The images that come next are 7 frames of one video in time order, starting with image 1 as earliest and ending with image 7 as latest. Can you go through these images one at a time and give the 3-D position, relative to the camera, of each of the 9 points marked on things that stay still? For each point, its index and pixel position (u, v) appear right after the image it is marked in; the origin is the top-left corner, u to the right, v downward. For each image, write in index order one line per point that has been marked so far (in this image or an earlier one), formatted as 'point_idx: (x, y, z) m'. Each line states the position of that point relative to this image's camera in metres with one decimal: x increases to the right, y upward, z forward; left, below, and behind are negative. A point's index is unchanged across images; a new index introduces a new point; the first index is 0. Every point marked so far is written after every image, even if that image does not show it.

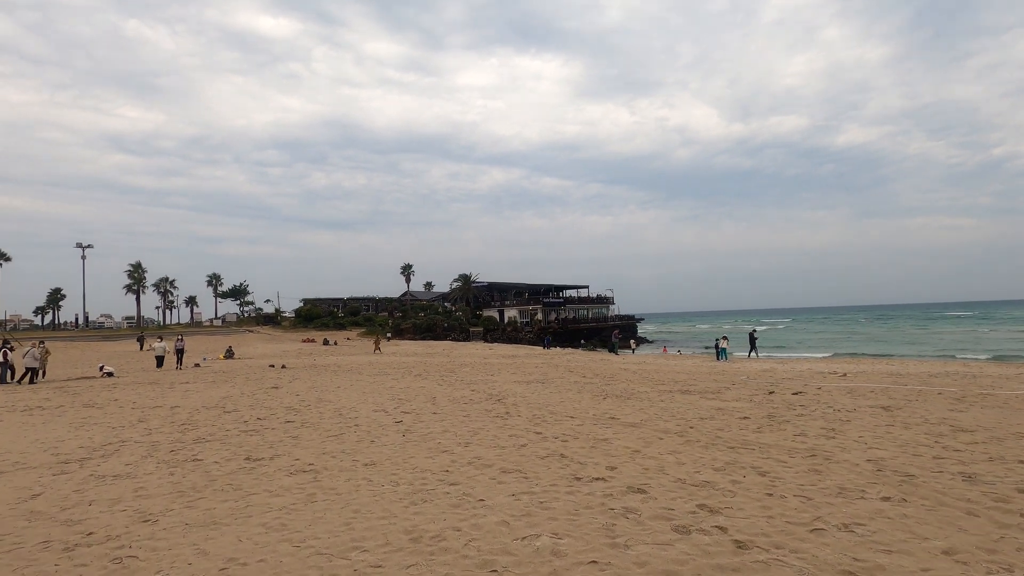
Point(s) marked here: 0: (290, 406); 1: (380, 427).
0: (-5.2, -2.8, +13.0) m
1: (-2.3, -2.4, +9.6) m
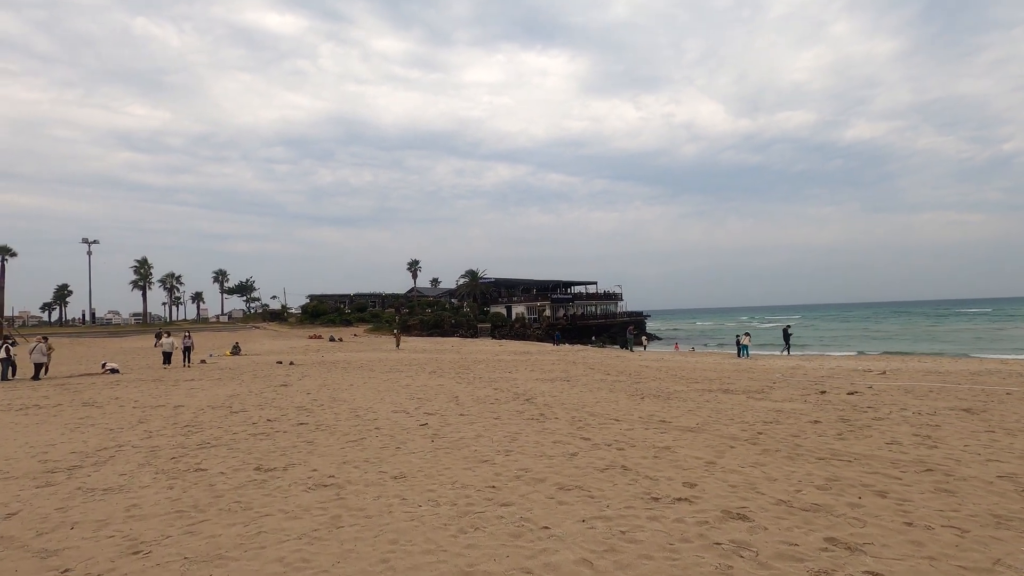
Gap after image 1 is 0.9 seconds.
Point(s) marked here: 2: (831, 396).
0: (-4.6, -2.6, +12.1) m
1: (-1.7, -2.2, +8.6) m
2: (+6.7, -2.3, +11.7) m
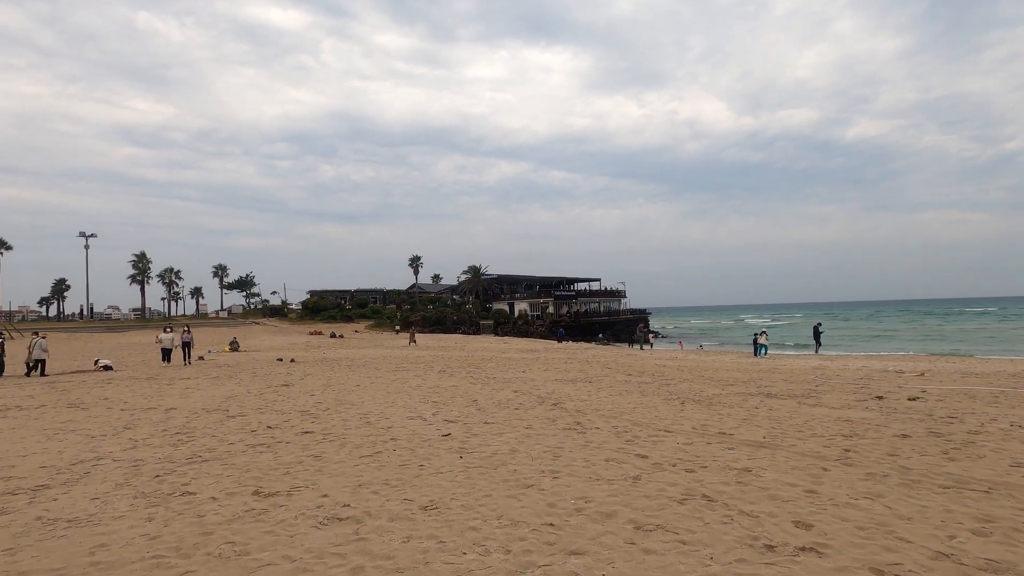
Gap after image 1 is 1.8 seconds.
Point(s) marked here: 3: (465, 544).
0: (-4.1, -2.4, +11.0) m
1: (-1.2, -2.1, +7.5) m
2: (+7.2, -2.2, +10.6) m
3: (-0.4, -1.9, +4.1) m
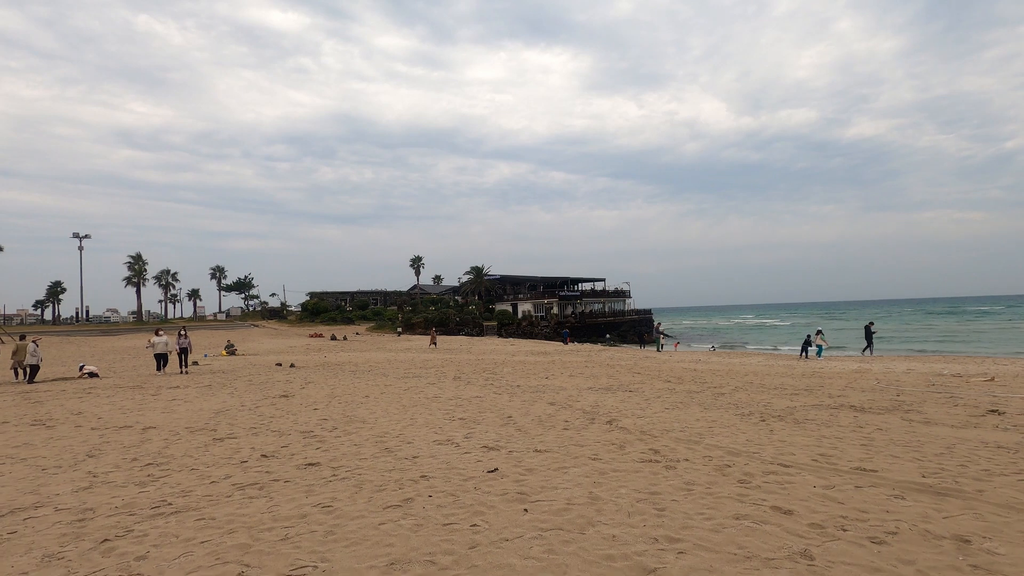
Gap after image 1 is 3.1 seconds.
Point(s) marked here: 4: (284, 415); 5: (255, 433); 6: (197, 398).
0: (-3.3, -2.3, +9.1) m
1: (-0.5, -2.0, +5.7) m
2: (+7.9, -2.0, +8.8) m
3: (+0.4, -1.8, +2.3) m
4: (-4.5, -2.5, +10.8) m
5: (-4.3, -2.4, +9.3) m
6: (-8.0, -2.8, +14.2) m
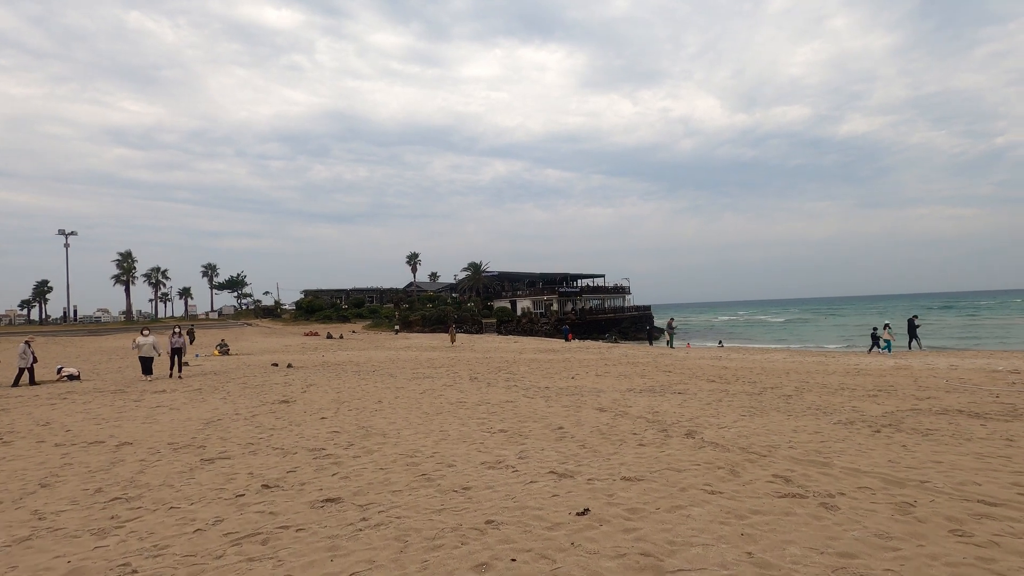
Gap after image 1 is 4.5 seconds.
0: (-2.6, -2.1, +7.4) m
1: (+0.3, -1.8, +4.0) m
2: (+8.7, -1.8, +7.2) m
3: (+1.2, -1.6, +0.6) m
4: (-3.7, -2.3, +9.1) m
5: (-3.5, -2.2, +7.5) m
6: (-7.3, -2.6, +12.4) m
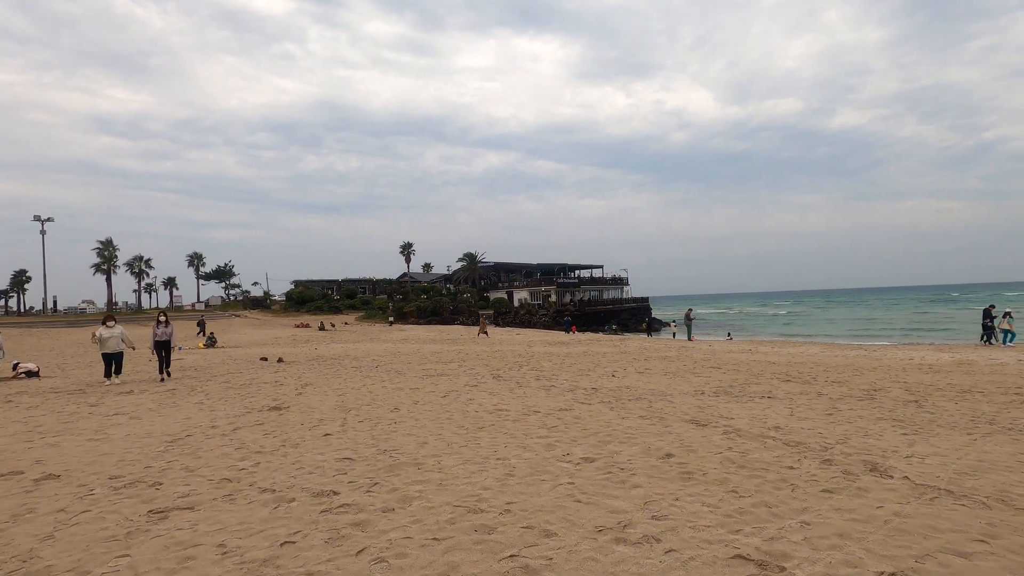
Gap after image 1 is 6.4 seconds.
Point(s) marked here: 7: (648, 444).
0: (-1.6, -1.8, +4.9) m
1: (+1.3, -1.5, +1.6) m
2: (+9.7, -1.5, +4.9) m
3: (+2.3, -1.4, -1.8) m
4: (-2.8, -1.9, +6.6) m
5: (-2.6, -1.9, +5.1) m
6: (-6.5, -2.2, +9.9) m
7: (+1.5, -1.8, +6.3) m
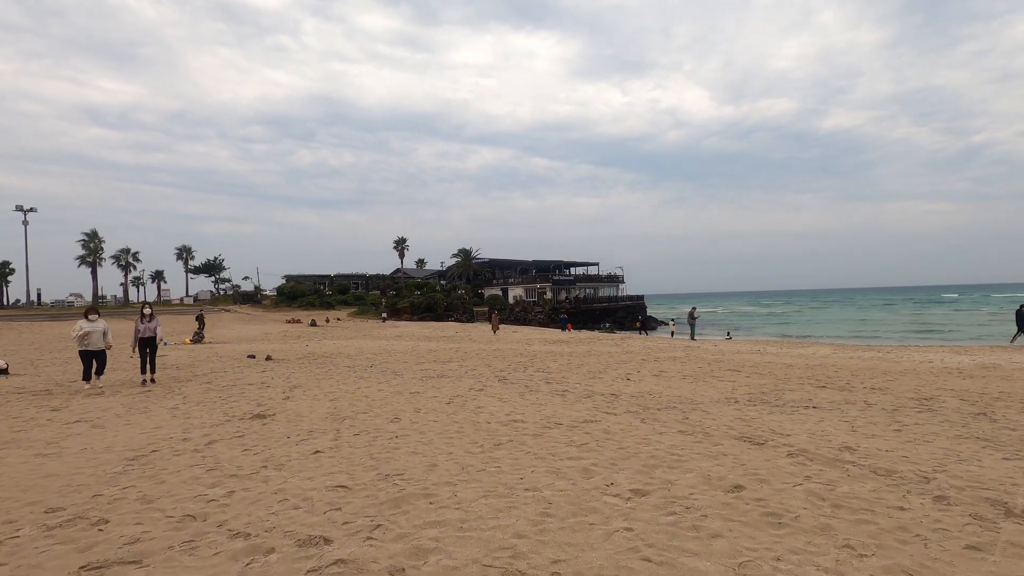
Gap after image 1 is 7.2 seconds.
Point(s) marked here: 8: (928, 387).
0: (-1.3, -1.7, +3.8) m
1: (+1.7, -1.5, +0.5) m
2: (+10.0, -1.5, +3.9) m
3: (+2.6, -1.4, -2.8) m
4: (-2.5, -1.8, +5.5) m
5: (-2.3, -1.8, +3.9) m
6: (-6.2, -2.1, +8.7) m
7: (+1.8, -1.7, +5.3) m
8: (+8.4, -2.0, +11.2) m
